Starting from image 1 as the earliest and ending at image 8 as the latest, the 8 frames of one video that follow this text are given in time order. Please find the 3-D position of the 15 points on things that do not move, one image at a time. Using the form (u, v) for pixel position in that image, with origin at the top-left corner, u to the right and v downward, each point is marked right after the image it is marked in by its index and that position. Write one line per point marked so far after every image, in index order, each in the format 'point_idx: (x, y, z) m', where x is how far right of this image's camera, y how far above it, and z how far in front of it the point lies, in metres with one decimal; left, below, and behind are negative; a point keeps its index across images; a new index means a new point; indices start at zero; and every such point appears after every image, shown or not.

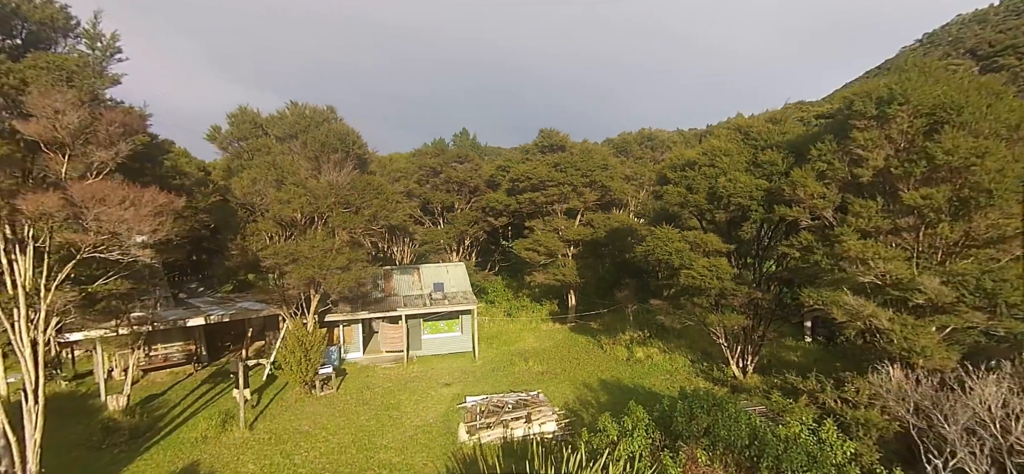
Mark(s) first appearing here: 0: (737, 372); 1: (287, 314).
0: (+7.6, -4.6, +16.6) m
1: (-8.0, -2.7, +17.4) m
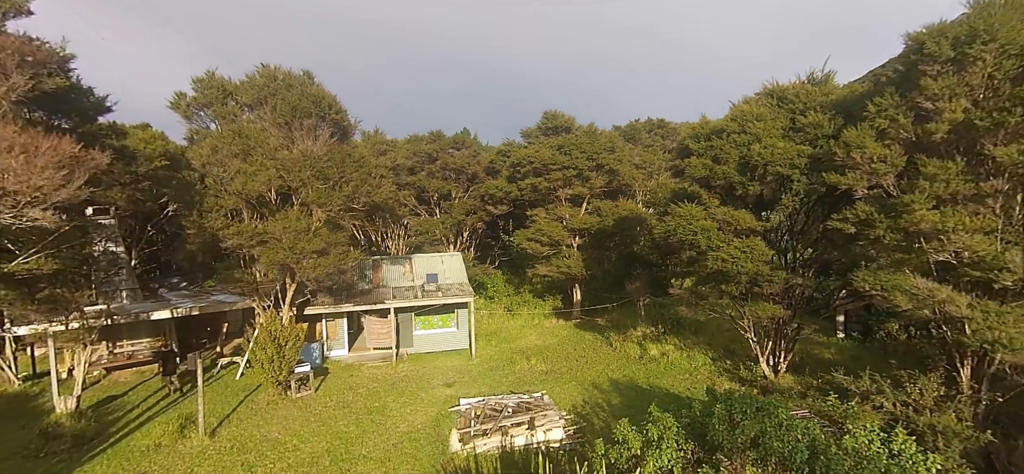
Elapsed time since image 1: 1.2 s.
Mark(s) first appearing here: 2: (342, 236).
0: (+7.6, -4.0, +14.6) m
1: (-8.0, -2.2, +15.5) m
2: (-5.1, 0.0, +14.5) m
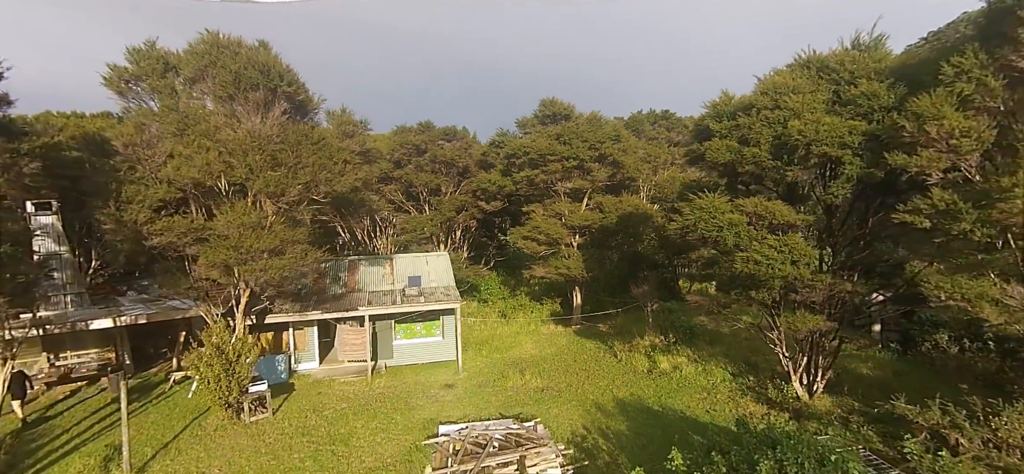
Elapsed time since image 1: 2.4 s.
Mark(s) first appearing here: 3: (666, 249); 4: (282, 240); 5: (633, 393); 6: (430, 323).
0: (+7.3, -3.9, +12.5) m
1: (-8.3, -2.1, +13.3) m
2: (-5.3, +0.1, +12.3) m
3: (+5.9, -0.5, +18.8) m
4: (-5.4, -0.1, +11.6) m
5: (+3.5, -4.5, +14.2) m
6: (-2.9, -3.1, +17.4) m
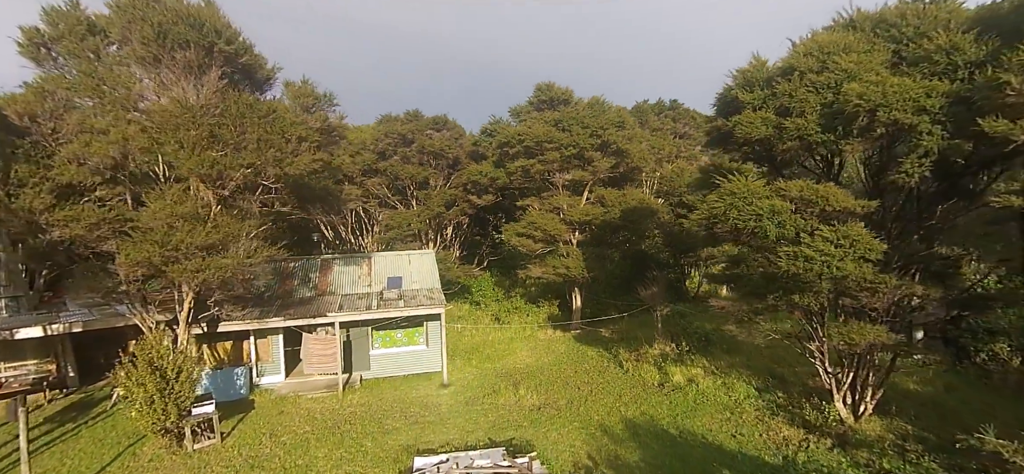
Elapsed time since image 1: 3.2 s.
0: (+7.1, -3.8, +10.6) m
1: (-8.5, -2.0, +11.3) m
2: (-5.5, +0.2, +10.3) m
3: (+5.7, -0.3, +16.9) m
4: (-5.6, +0.1, +9.6) m
5: (+3.3, -4.4, +12.2) m
6: (-3.1, -2.9, +15.4) m
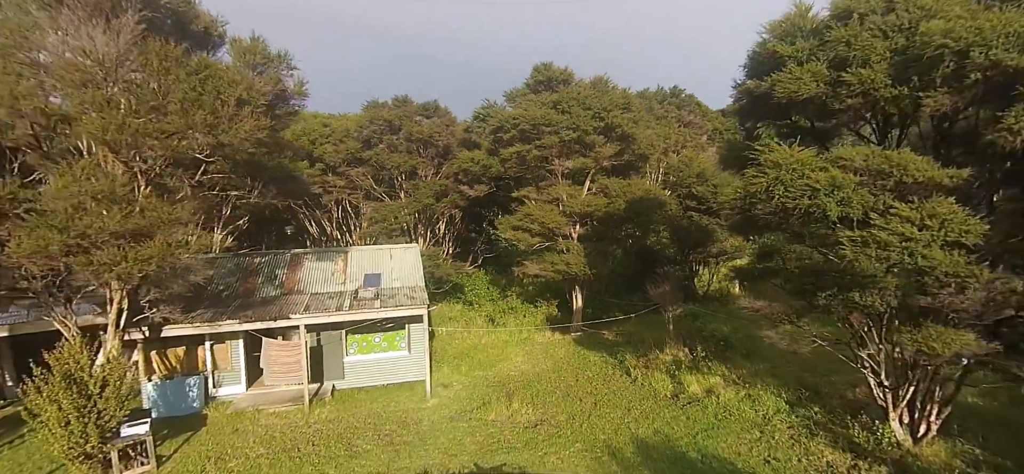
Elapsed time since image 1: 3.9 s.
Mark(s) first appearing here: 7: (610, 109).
0: (+7.0, -3.5, +8.8) m
1: (-8.7, -1.7, +9.5) m
2: (-5.7, +0.5, +8.5) m
3: (+5.5, -0.1, +15.1) m
4: (-5.8, +0.3, +7.8) m
5: (+3.1, -4.1, +10.5) m
6: (-3.3, -2.7, +13.6) m
7: (+3.7, +4.8, +18.5) m
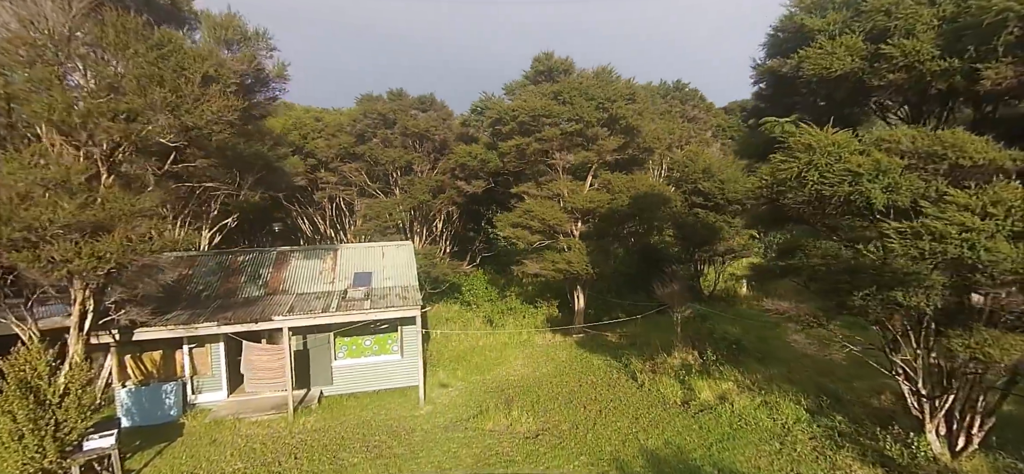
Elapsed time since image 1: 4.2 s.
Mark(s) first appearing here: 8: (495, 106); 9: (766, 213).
0: (+6.9, -3.4, +8.0) m
1: (-8.7, -1.7, +8.7) m
2: (-5.7, +0.6, +7.7) m
3: (+5.5, 0.0, +14.3) m
4: (-5.8, +0.4, +7.0) m
5: (+3.1, -4.0, +9.7) m
6: (-3.4, -2.6, +12.8) m
7: (+3.7, +4.9, +17.7) m
8: (-0.7, +5.3, +19.7) m
9: (+4.2, +0.4, +8.2) m
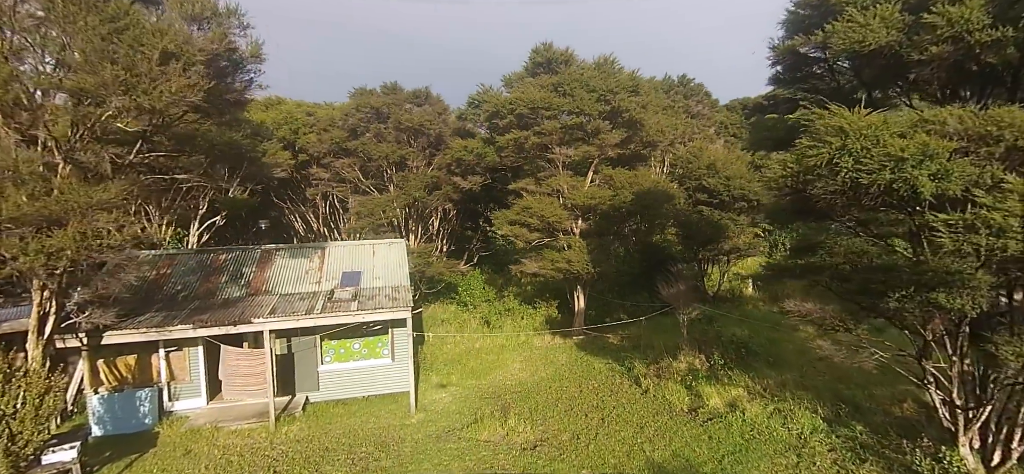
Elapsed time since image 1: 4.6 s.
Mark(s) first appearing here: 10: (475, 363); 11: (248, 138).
0: (+6.9, -3.4, +7.3) m
1: (-8.7, -1.6, +8.0) m
2: (-5.8, +0.6, +7.0) m
3: (+5.4, +0.1, +13.6) m
4: (-5.9, +0.5, +6.3) m
5: (+3.0, -4.0, +9.0) m
6: (-3.4, -2.5, +12.1) m
7: (+3.6, +5.0, +17.0) m
8: (-0.8, +5.3, +19.1) m
9: (+4.1, +0.4, +7.5) m
10: (-1.1, -3.7, +14.5) m
11: (-7.4, +2.8, +13.6) m
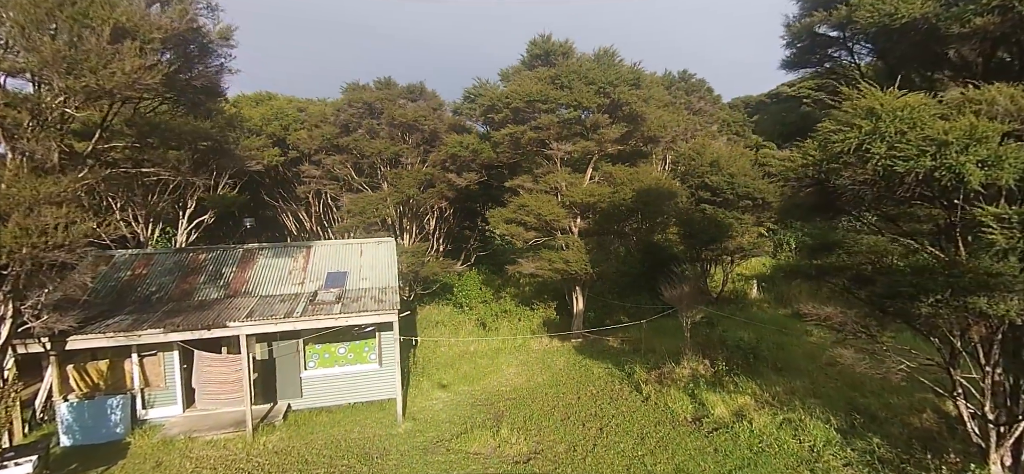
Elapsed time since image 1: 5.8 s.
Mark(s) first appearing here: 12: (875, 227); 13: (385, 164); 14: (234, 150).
0: (+6.7, -3.3, +6.7) m
1: (-8.9, -1.5, +7.4) m
2: (-5.9, +0.7, +6.4) m
3: (+5.2, +0.1, +13.0) m
4: (-6.0, +0.5, +5.7) m
5: (+2.9, -3.9, +8.4) m
6: (-3.6, -2.5, +11.5) m
7: (+3.5, +5.0, +16.4) m
8: (-0.9, +5.4, +18.4) m
9: (+3.9, +0.5, +6.9) m
10: (-1.2, -3.7, +13.9) m
11: (-7.6, +2.8, +13.0) m
12: (+4.0, +0.1, +5.9) m
13: (-5.2, +3.0, +20.1) m
14: (-5.8, +1.8, +11.2) m
